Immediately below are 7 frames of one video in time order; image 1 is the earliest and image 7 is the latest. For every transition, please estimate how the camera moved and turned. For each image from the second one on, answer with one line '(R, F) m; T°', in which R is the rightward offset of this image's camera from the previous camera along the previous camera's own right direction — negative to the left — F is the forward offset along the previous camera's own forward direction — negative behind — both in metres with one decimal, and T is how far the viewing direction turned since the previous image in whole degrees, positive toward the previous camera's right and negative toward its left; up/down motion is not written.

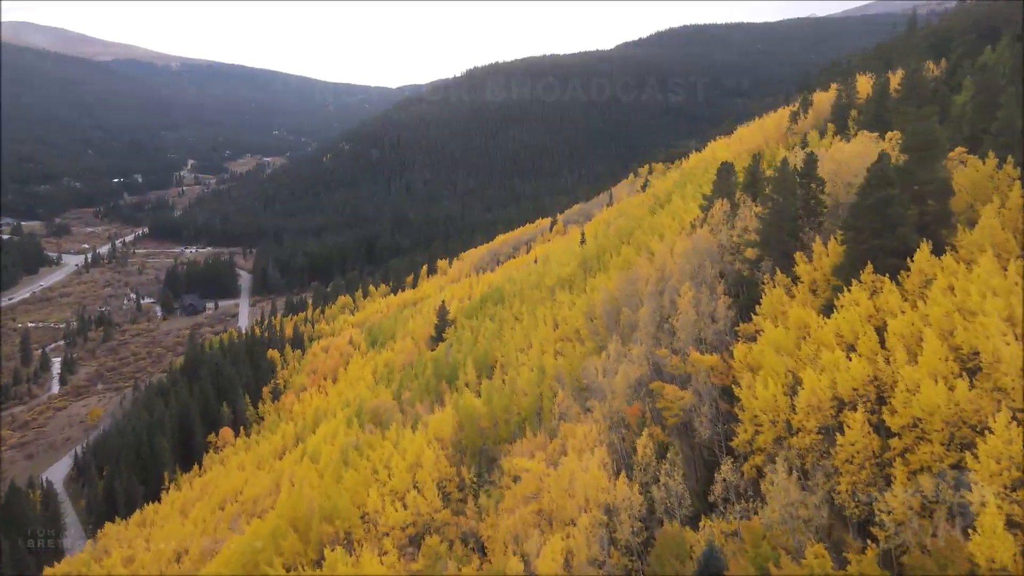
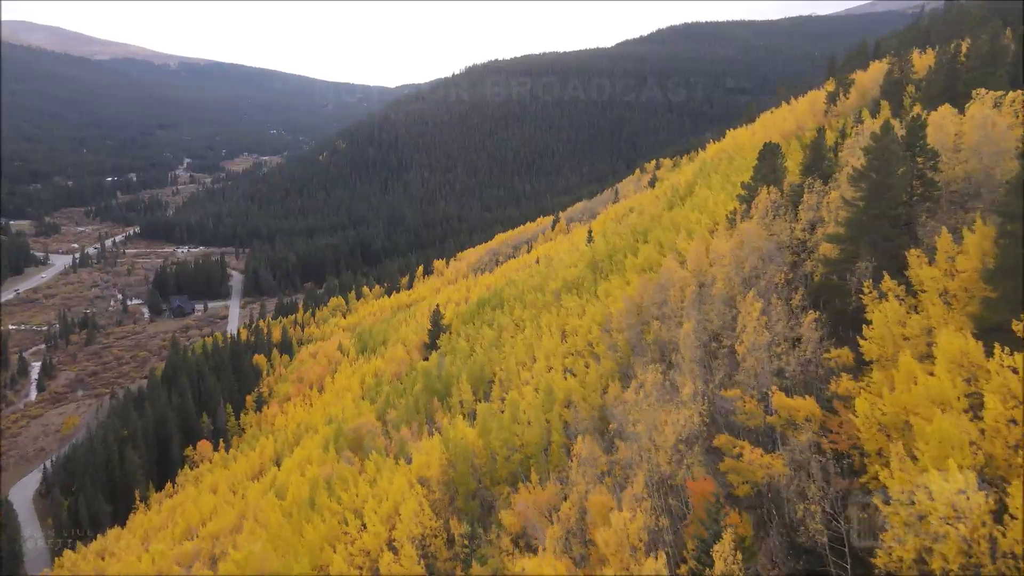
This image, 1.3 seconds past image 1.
(-0.1, +4.0) m; 0°
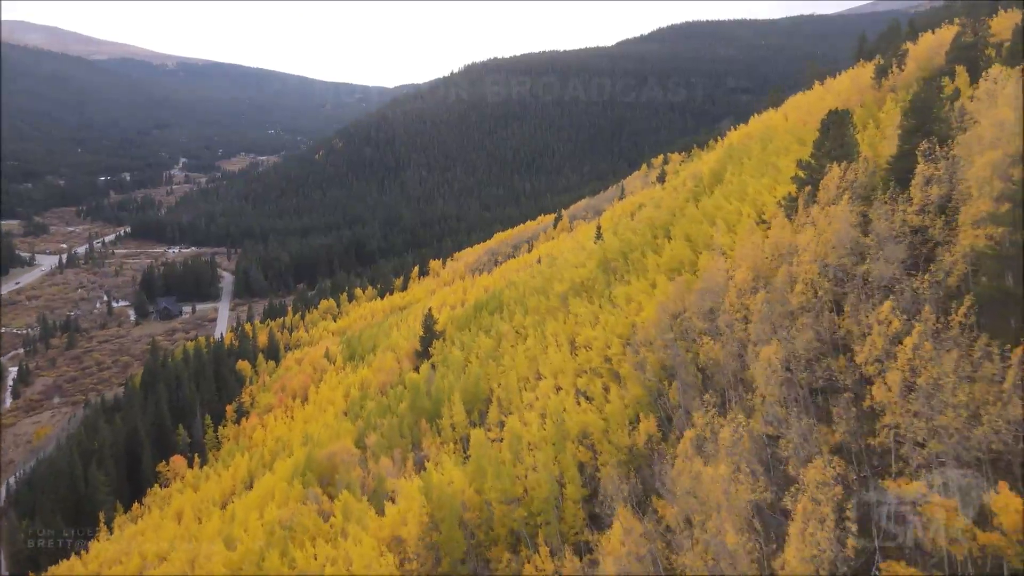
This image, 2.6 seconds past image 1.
(-0.1, +4.1) m; 0°
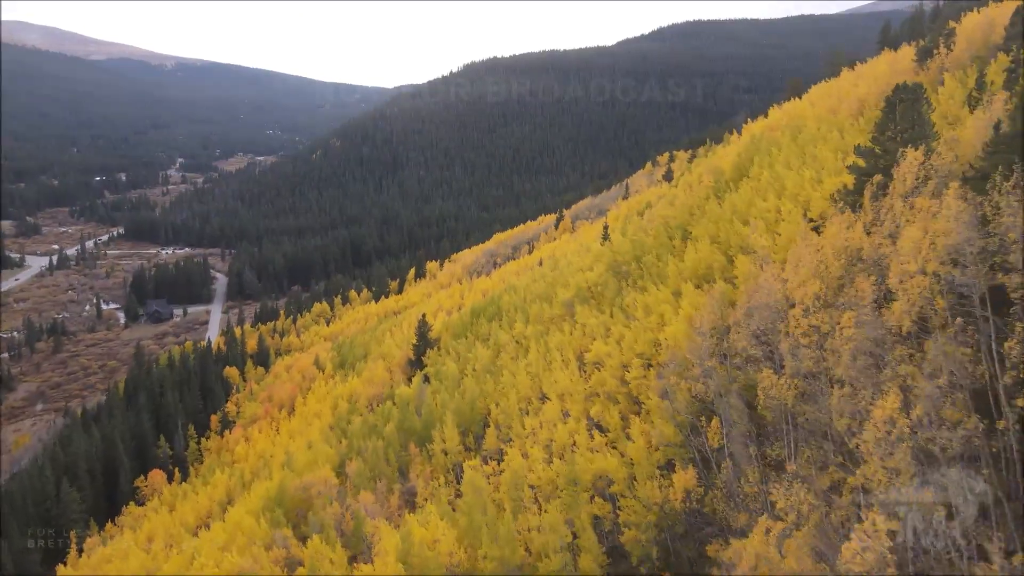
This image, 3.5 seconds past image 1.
(0.0, +2.8) m; 0°
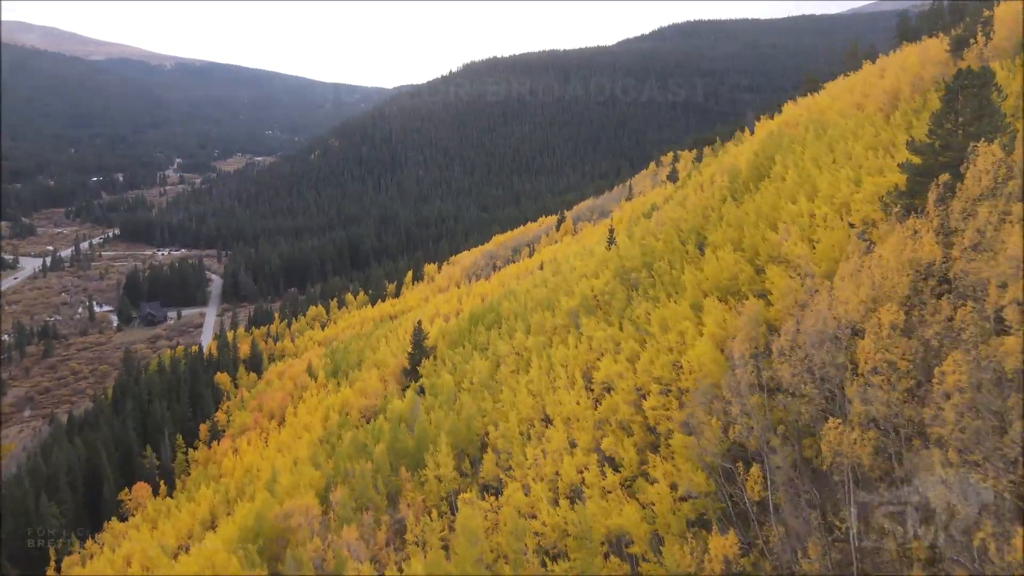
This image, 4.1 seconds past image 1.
(0.0, +1.9) m; 0°
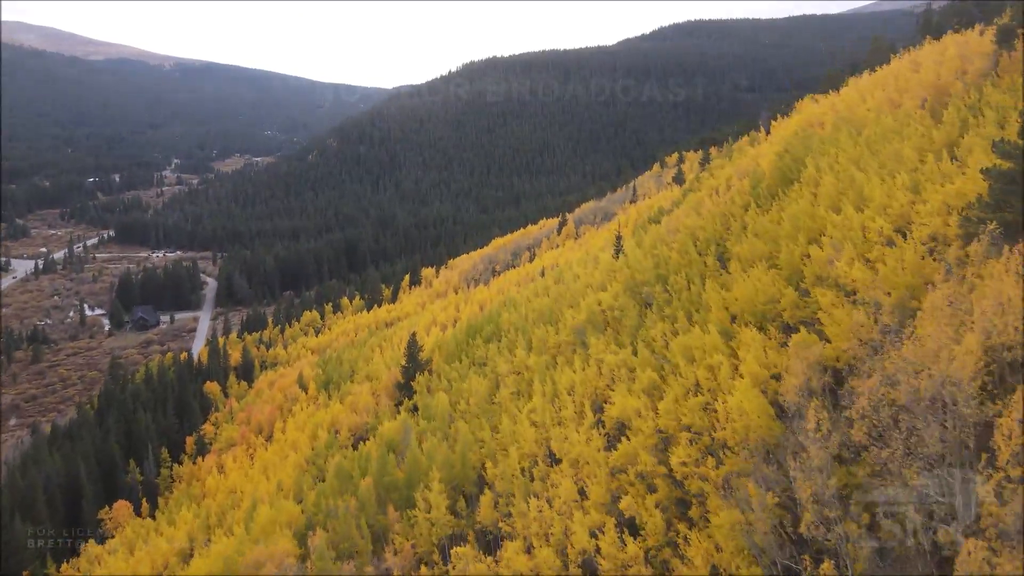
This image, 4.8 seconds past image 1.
(0.0, +2.1) m; 0°
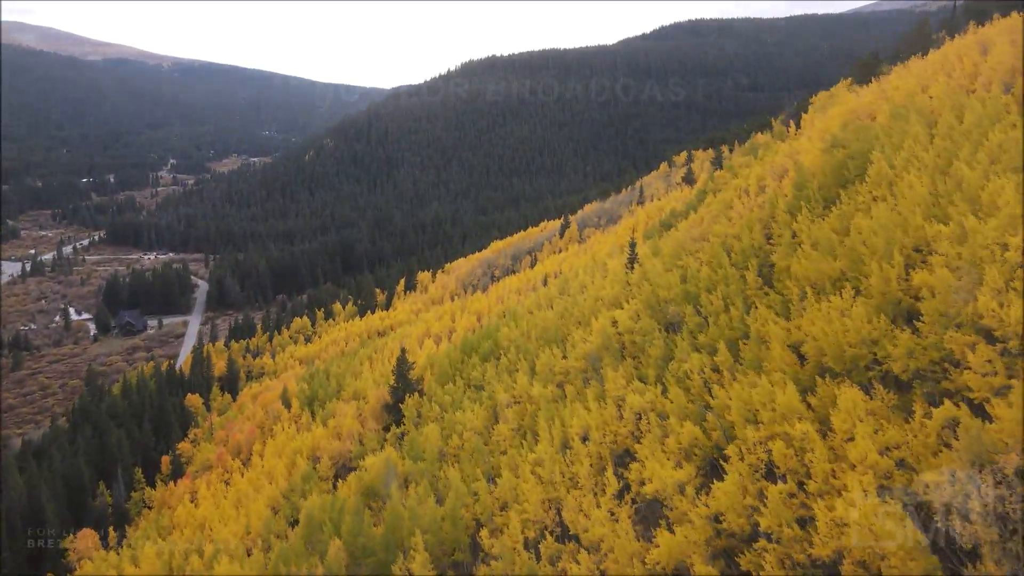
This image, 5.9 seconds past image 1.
(-0.1, +3.4) m; 0°
